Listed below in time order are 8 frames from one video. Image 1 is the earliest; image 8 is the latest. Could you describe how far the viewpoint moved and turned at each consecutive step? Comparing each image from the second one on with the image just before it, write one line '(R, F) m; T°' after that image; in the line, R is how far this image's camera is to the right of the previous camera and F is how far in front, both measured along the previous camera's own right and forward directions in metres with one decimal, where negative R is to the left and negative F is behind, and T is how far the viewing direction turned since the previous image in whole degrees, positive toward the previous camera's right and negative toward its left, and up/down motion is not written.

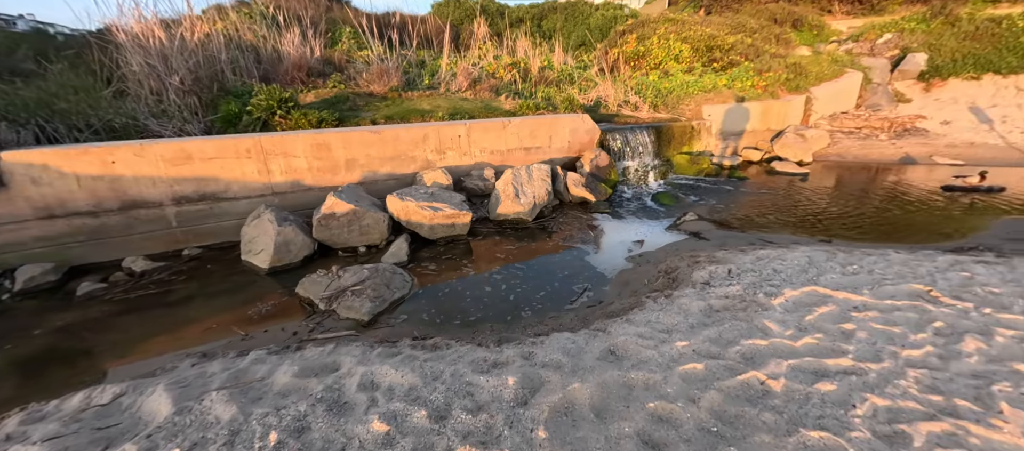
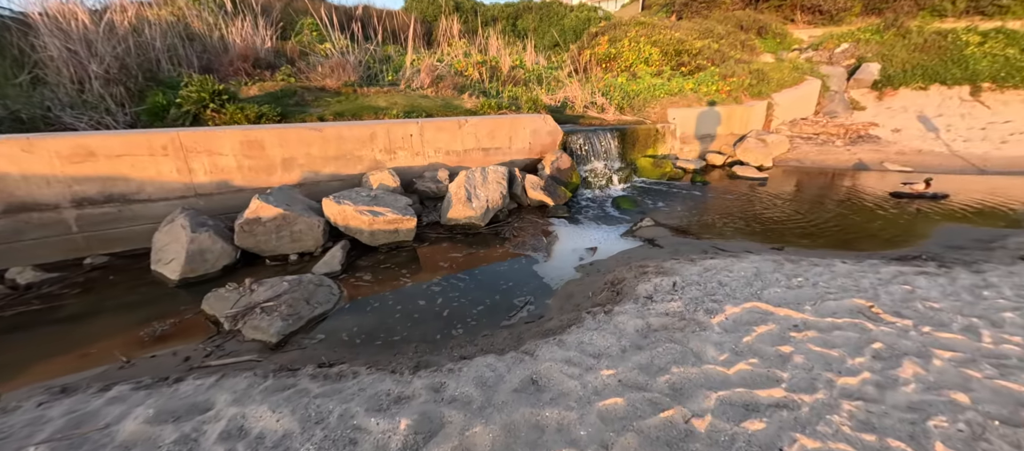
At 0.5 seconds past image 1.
(+0.4, +0.3) m; +3°
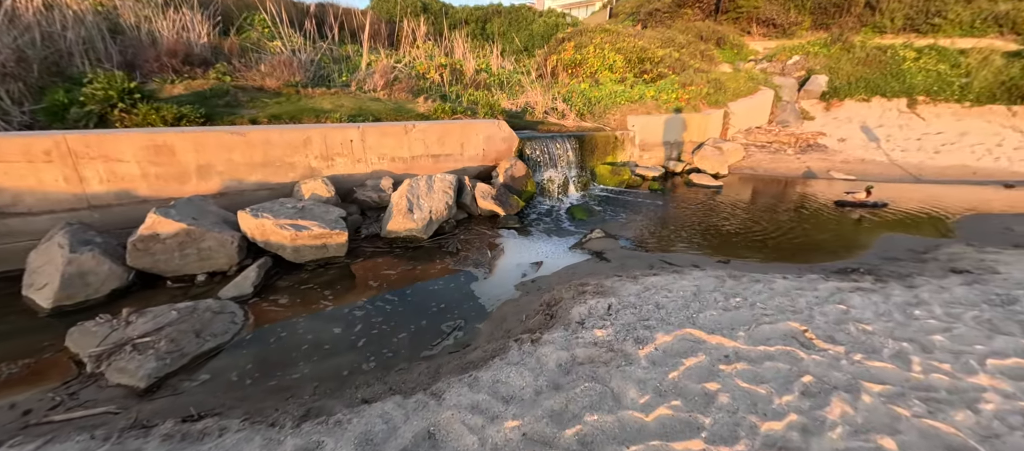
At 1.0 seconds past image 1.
(+0.5, +0.3) m; +4°
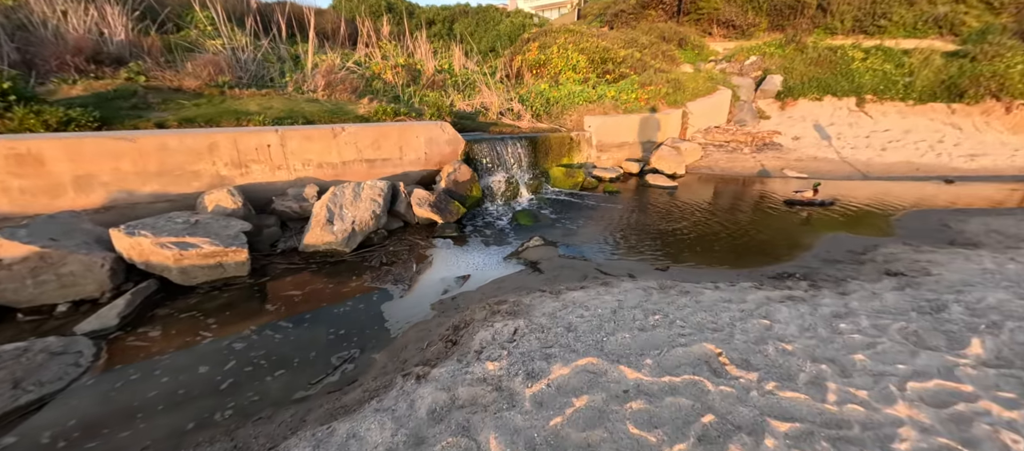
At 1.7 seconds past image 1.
(+0.7, +0.4) m; +3°
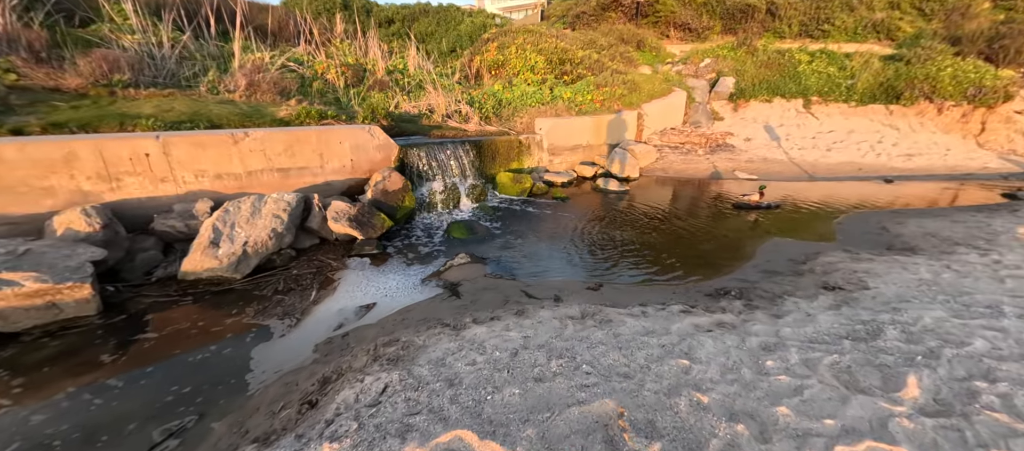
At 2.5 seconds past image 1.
(+0.7, +0.6) m; +4°
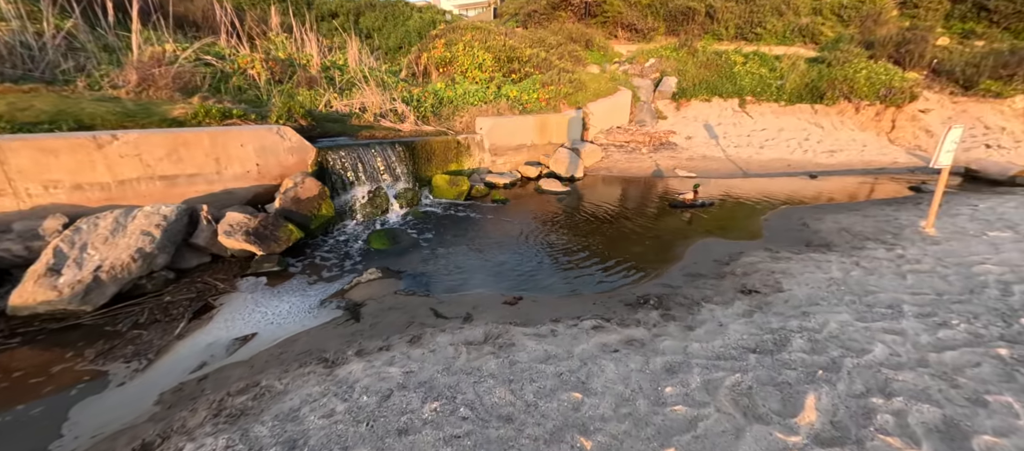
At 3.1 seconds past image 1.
(+0.6, +0.4) m; +6°
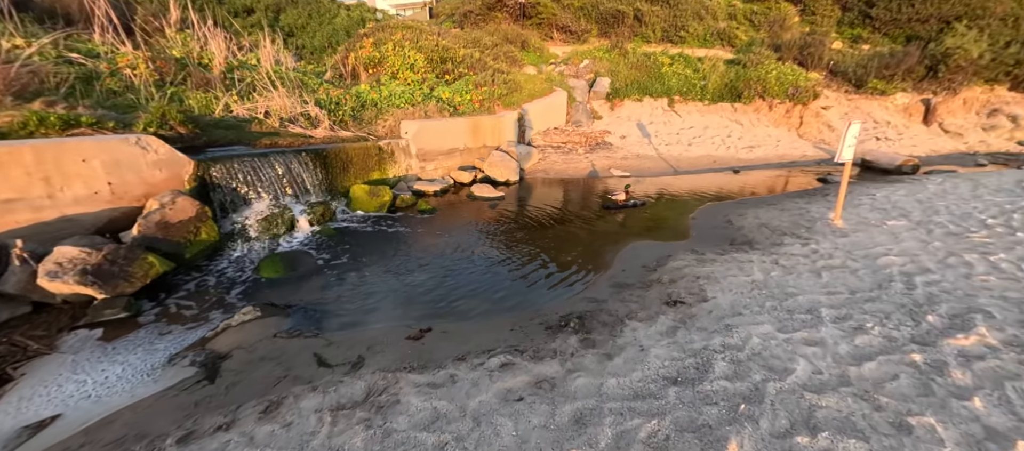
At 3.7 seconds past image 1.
(+0.5, +0.5) m; +7°
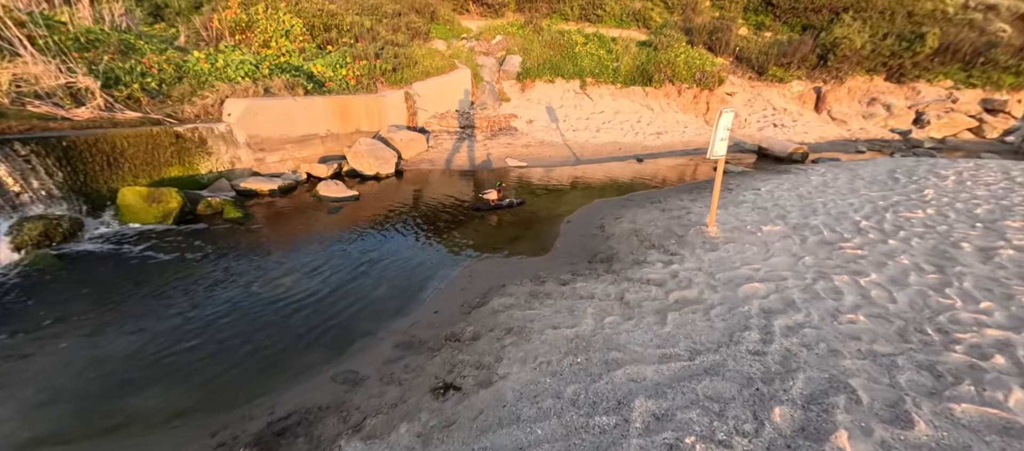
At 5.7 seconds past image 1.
(+1.9, +1.5) m; +8°
